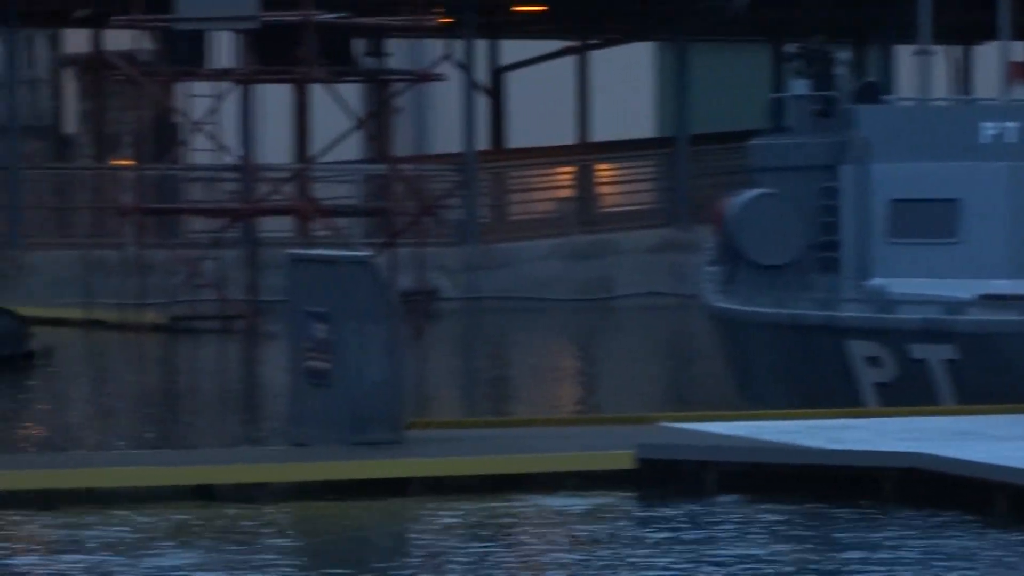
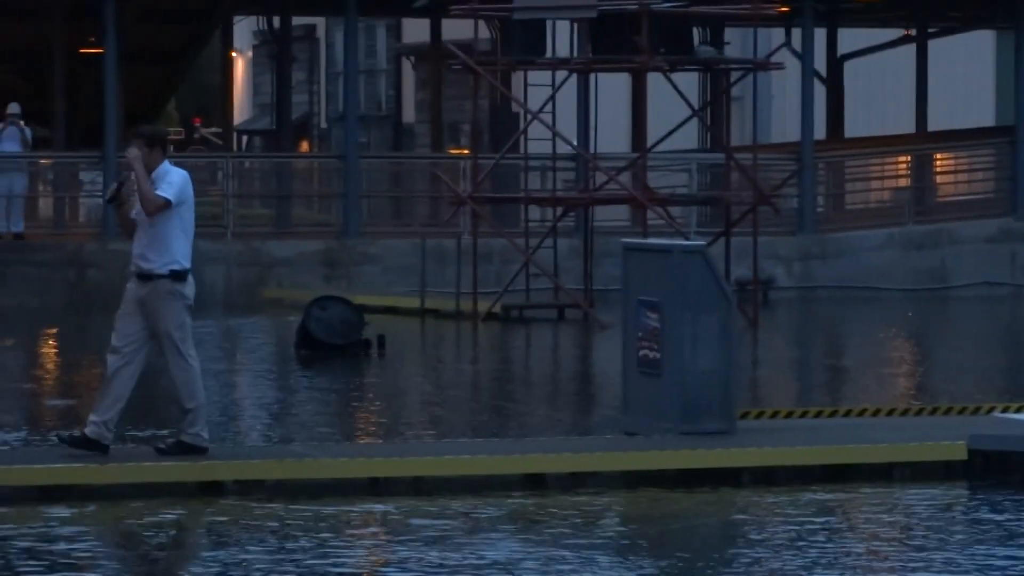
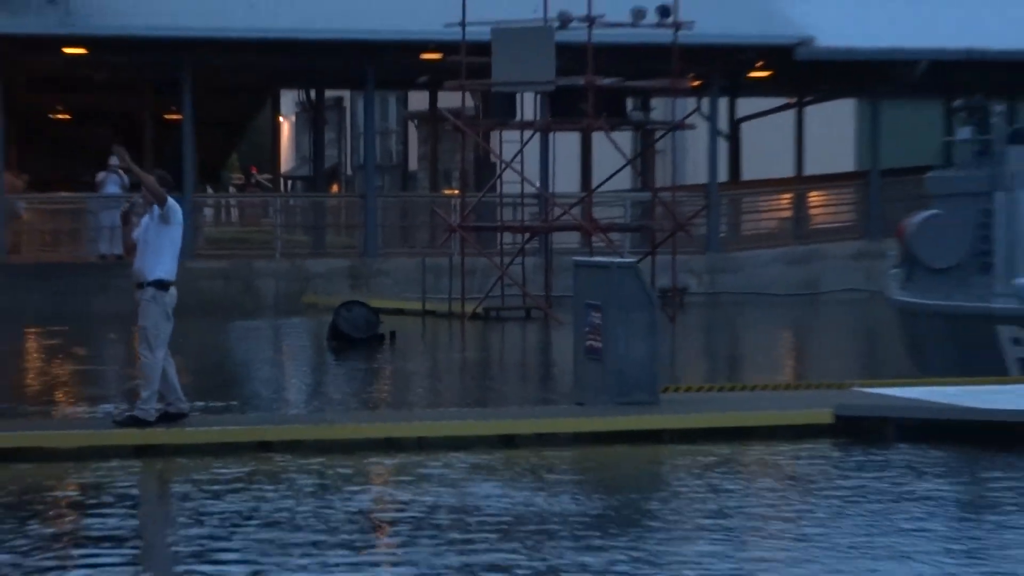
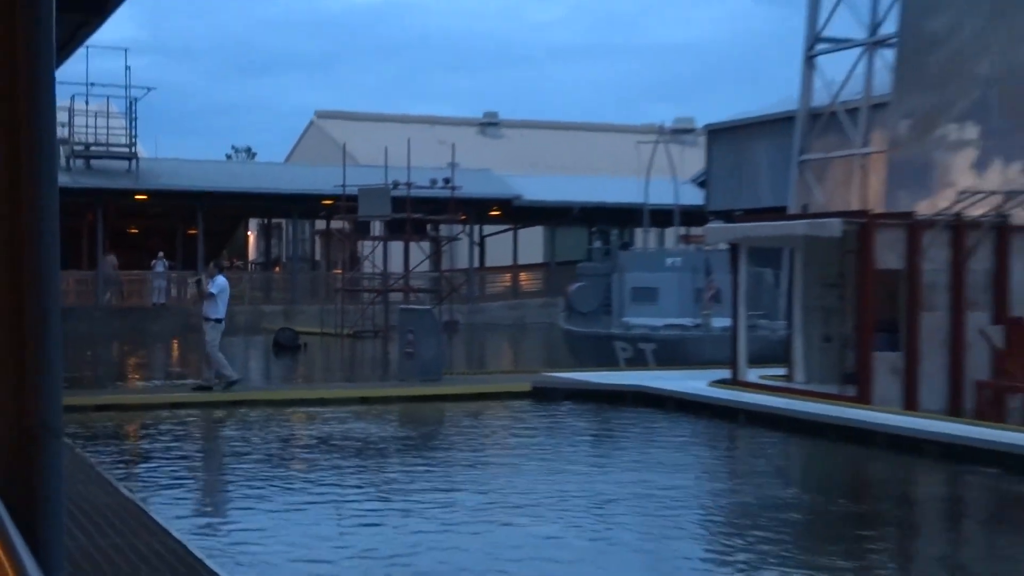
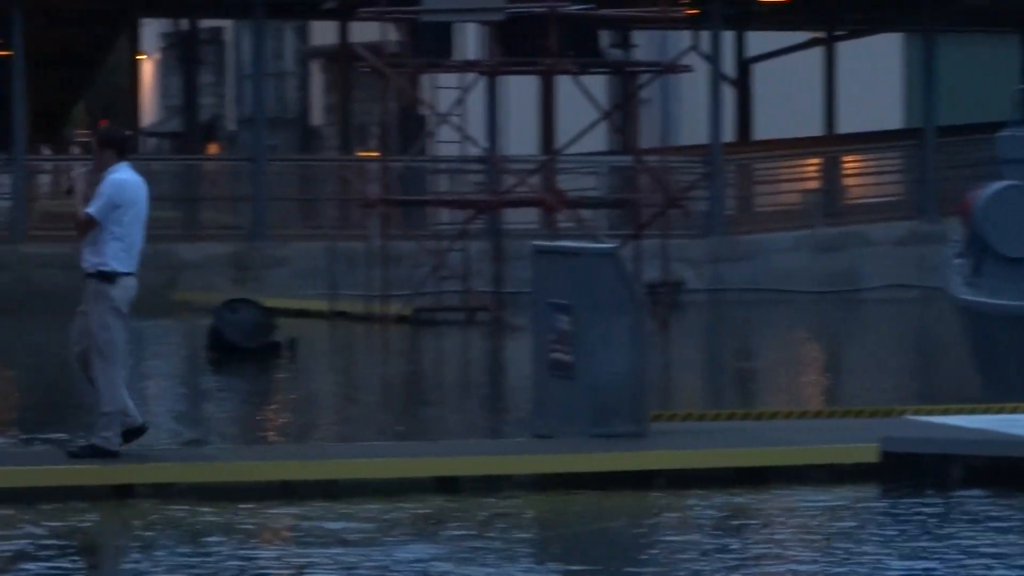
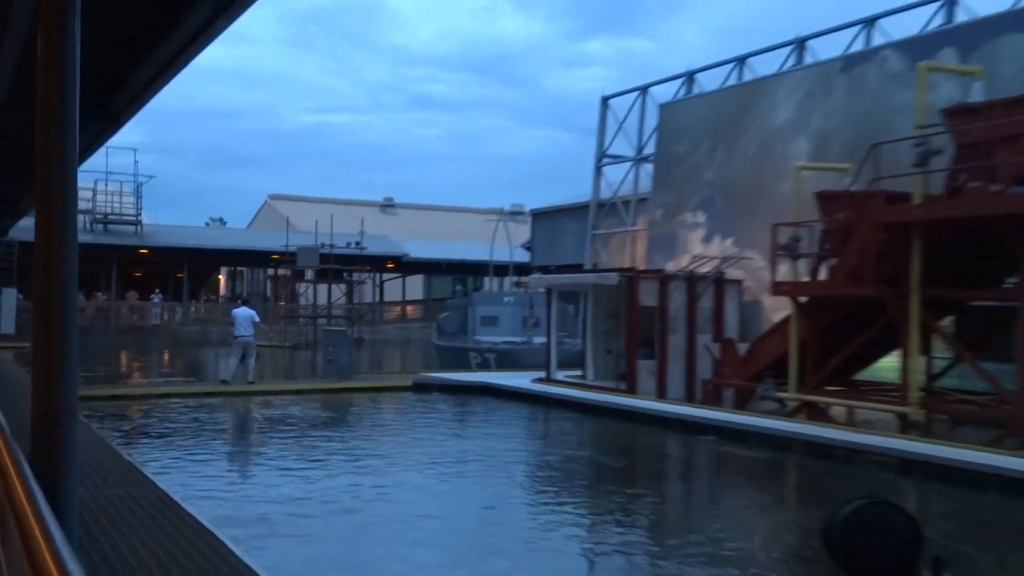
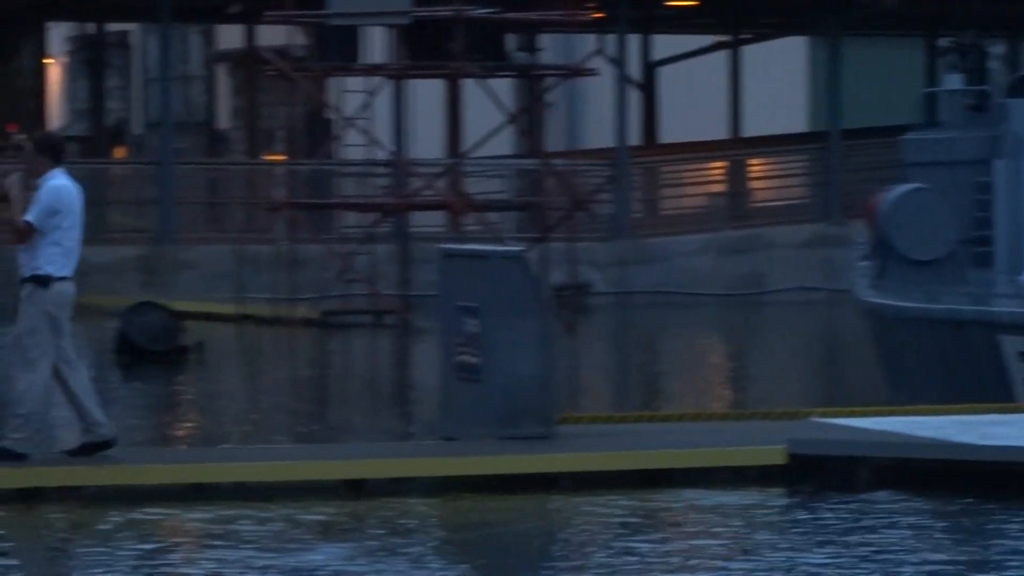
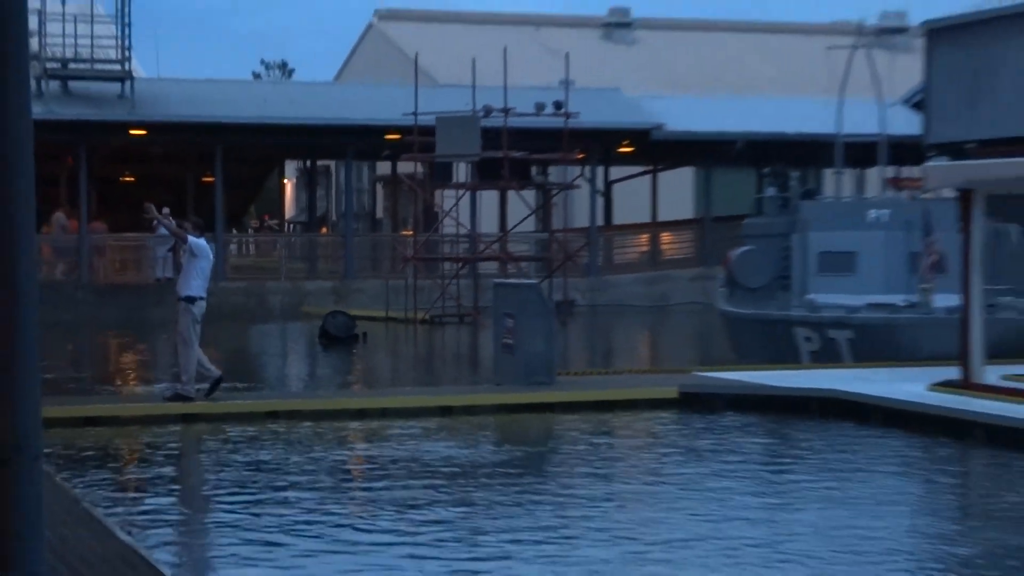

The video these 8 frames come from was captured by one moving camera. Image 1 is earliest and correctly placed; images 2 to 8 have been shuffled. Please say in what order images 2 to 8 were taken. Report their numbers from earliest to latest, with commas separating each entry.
7, 5, 2, 3, 8, 4, 6
